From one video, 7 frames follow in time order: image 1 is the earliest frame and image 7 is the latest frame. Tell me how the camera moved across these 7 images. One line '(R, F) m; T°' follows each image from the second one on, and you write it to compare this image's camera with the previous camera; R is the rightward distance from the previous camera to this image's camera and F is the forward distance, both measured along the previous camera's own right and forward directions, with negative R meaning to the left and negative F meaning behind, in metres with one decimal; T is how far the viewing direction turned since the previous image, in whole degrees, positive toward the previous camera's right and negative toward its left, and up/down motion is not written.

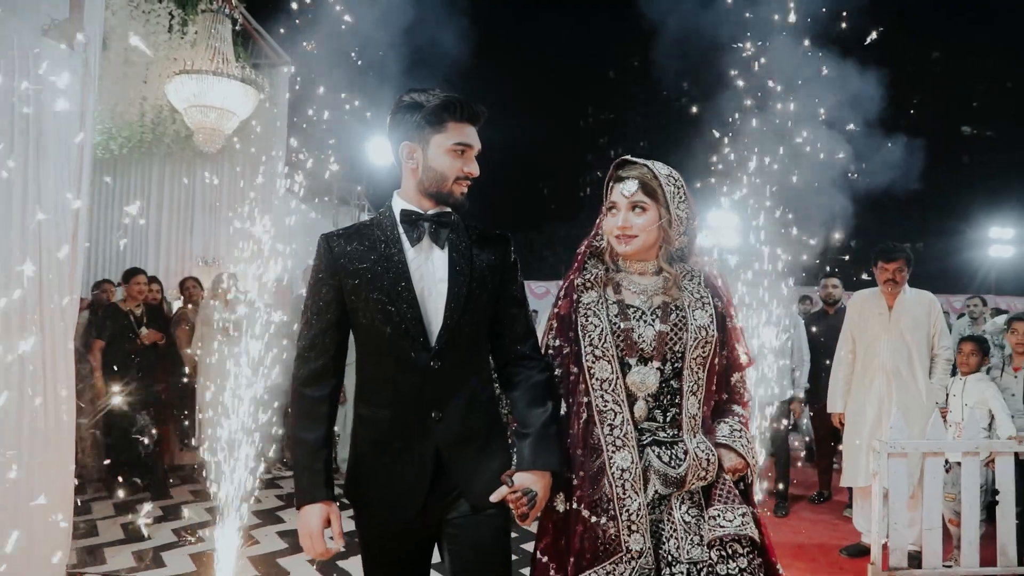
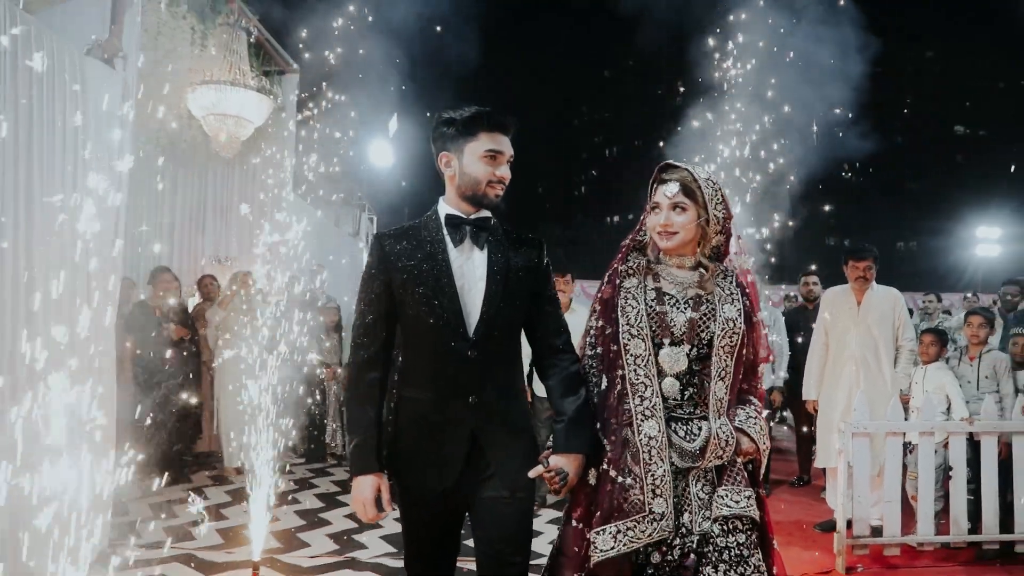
(0.0, -0.4) m; 0°
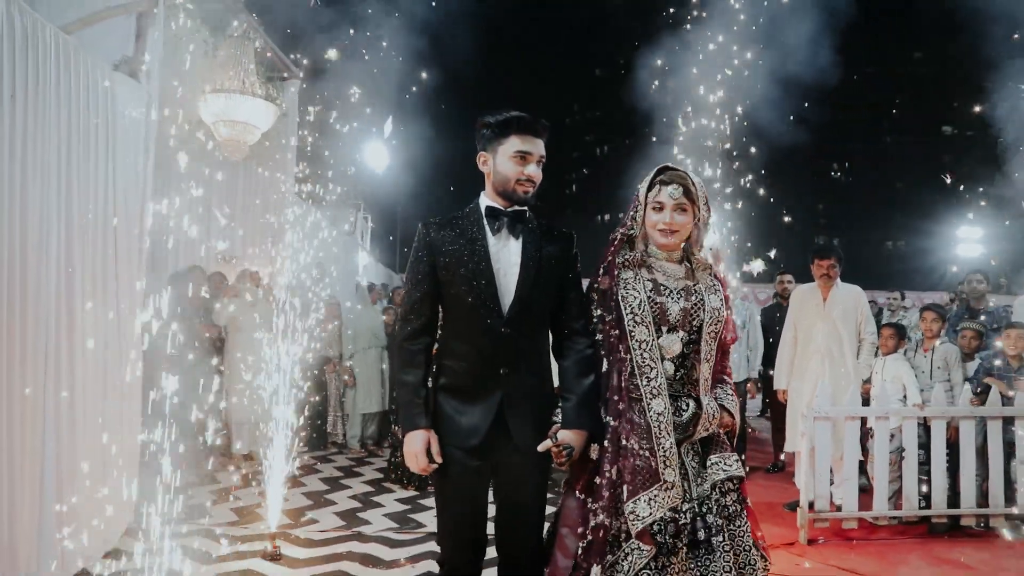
(0.0, -0.4) m; +1°
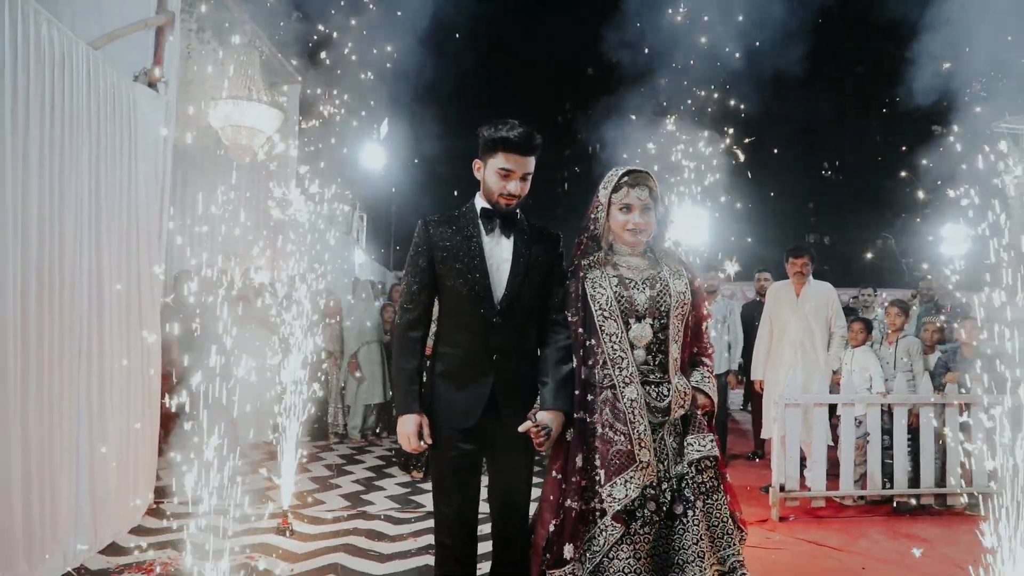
(0.0, -0.4) m; +1°
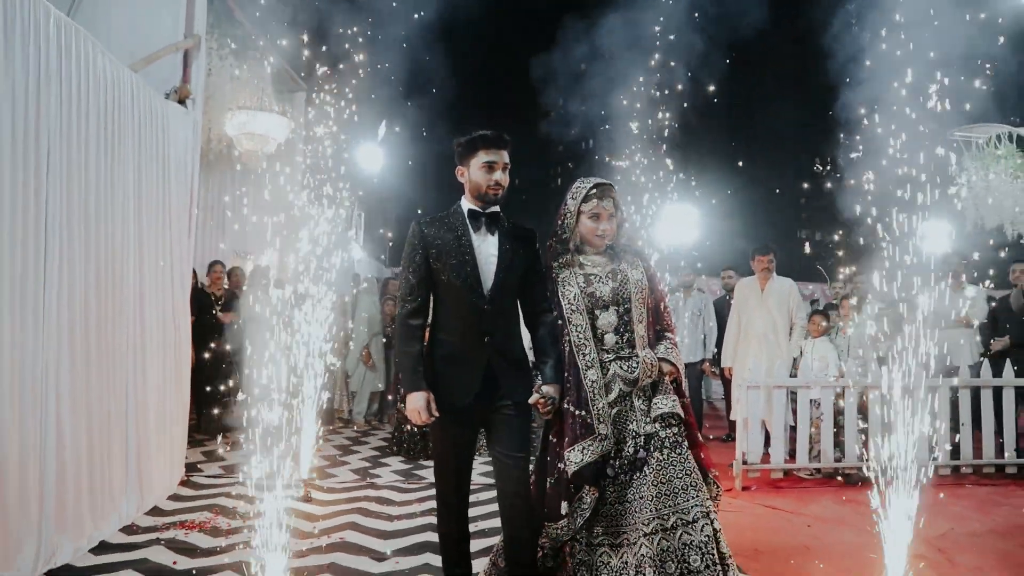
(0.0, -0.6) m; +1°
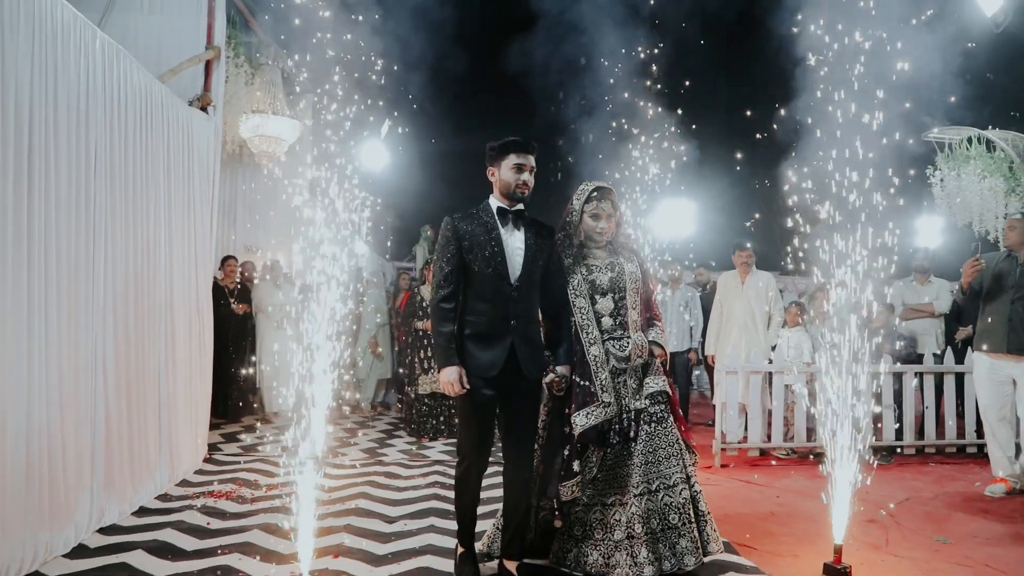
(0.0, -0.5) m; 0°
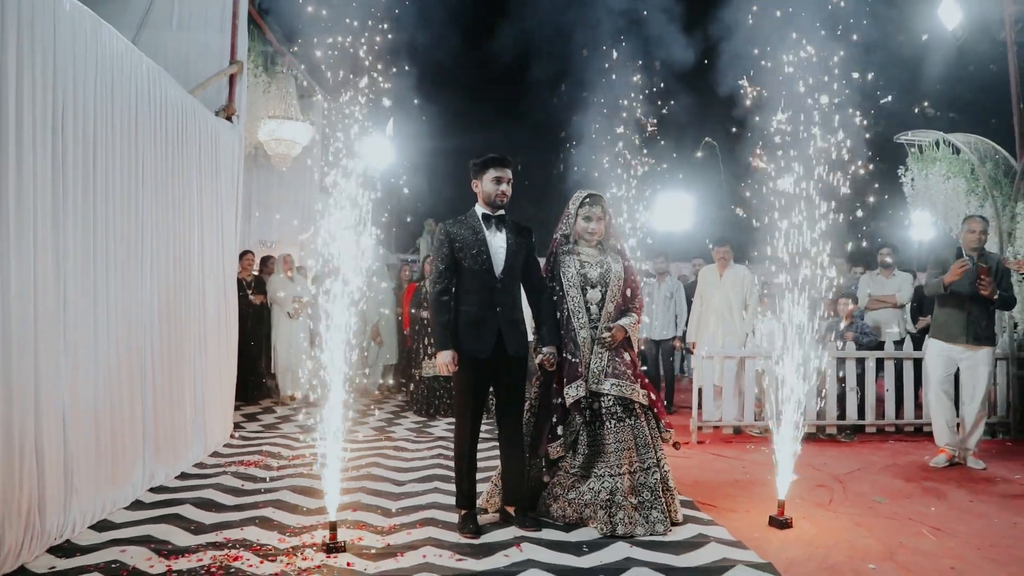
(+0.1, -0.6) m; 0°
